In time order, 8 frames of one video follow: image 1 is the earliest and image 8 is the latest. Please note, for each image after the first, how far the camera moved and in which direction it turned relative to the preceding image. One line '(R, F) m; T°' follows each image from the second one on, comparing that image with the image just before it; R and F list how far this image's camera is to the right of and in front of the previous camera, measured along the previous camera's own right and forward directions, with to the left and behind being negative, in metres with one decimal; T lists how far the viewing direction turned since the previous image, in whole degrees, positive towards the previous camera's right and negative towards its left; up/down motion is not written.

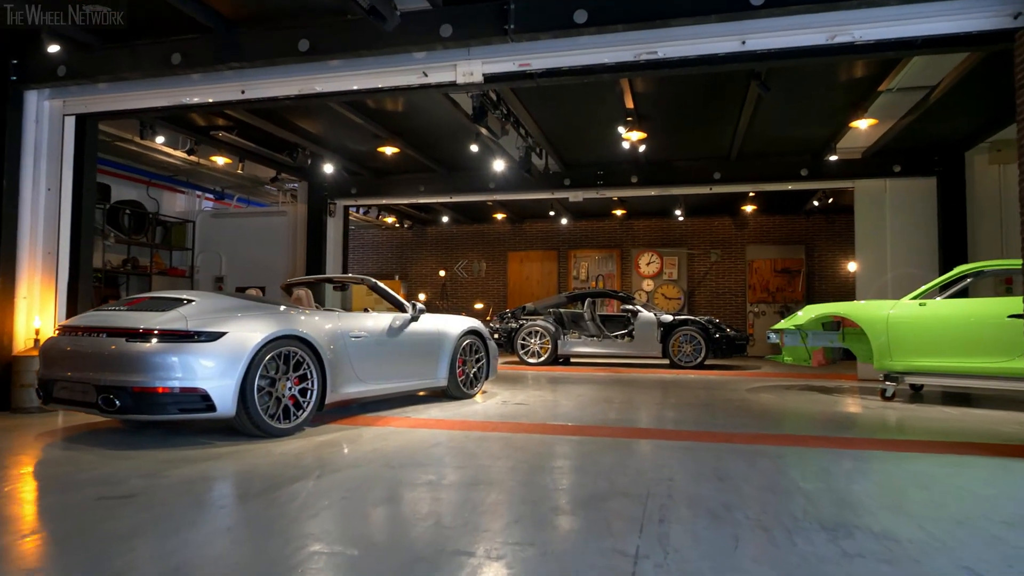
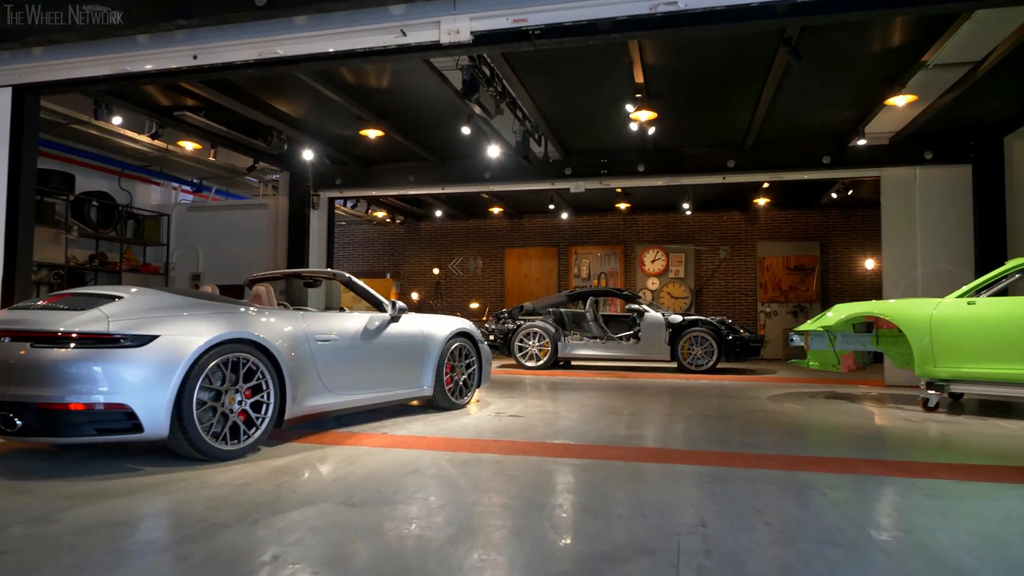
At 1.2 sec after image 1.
(0.0, +0.7) m; 0°
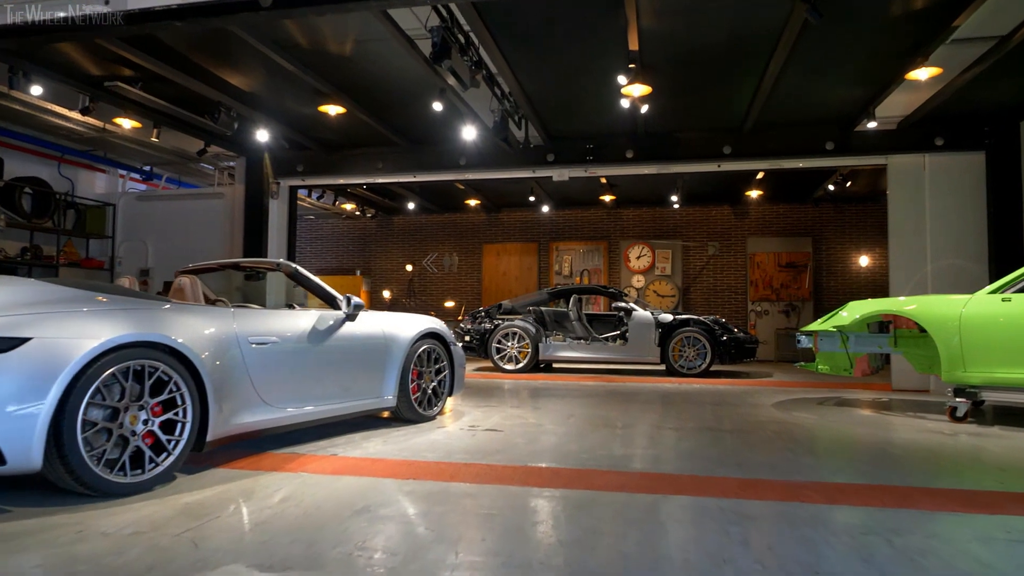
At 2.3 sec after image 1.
(0.0, +0.7) m; +2°
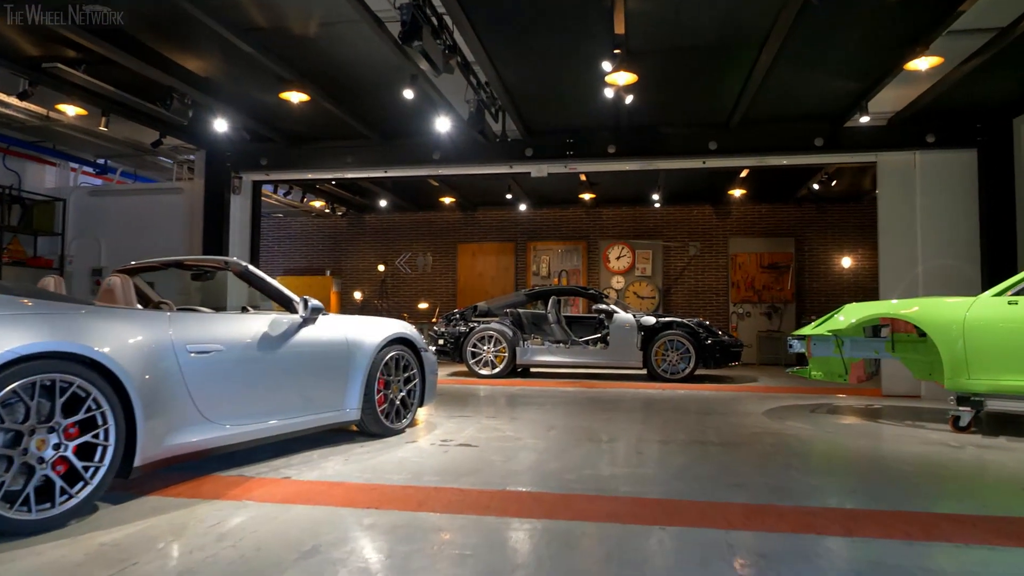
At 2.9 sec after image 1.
(0.0, +0.4) m; +2°
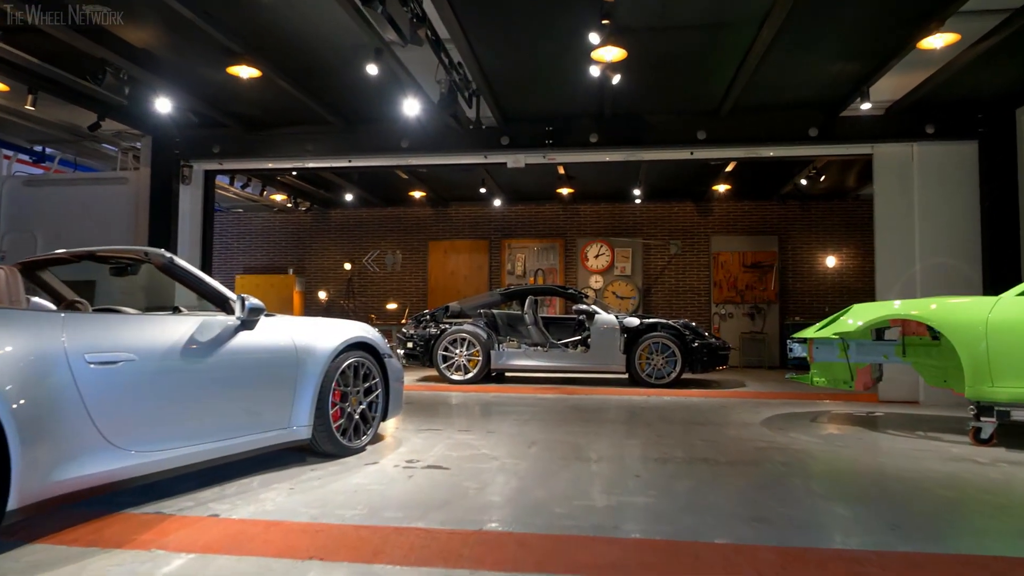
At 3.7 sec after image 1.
(0.0, +0.5) m; +2°
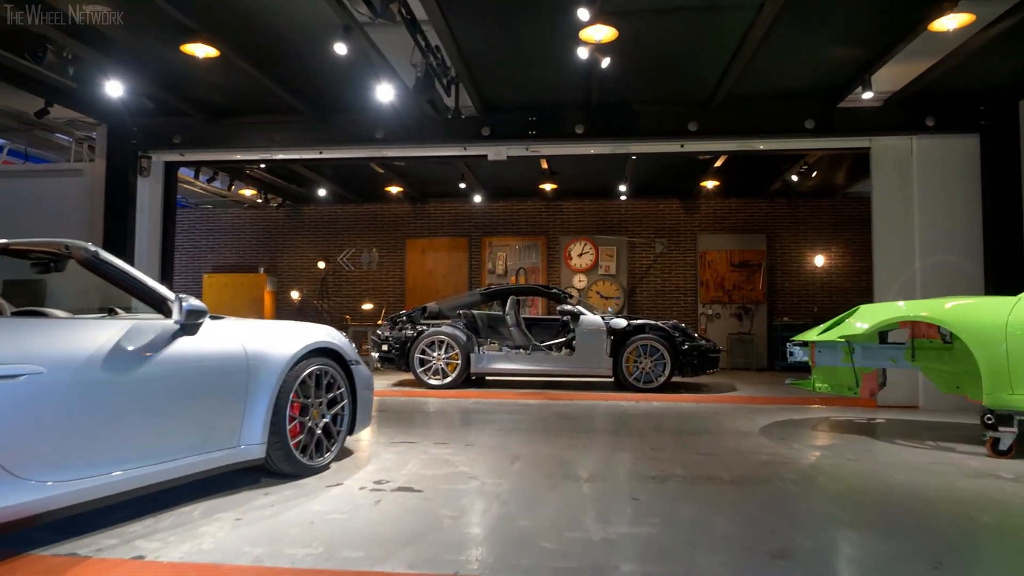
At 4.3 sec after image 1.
(0.0, +0.4) m; +2°
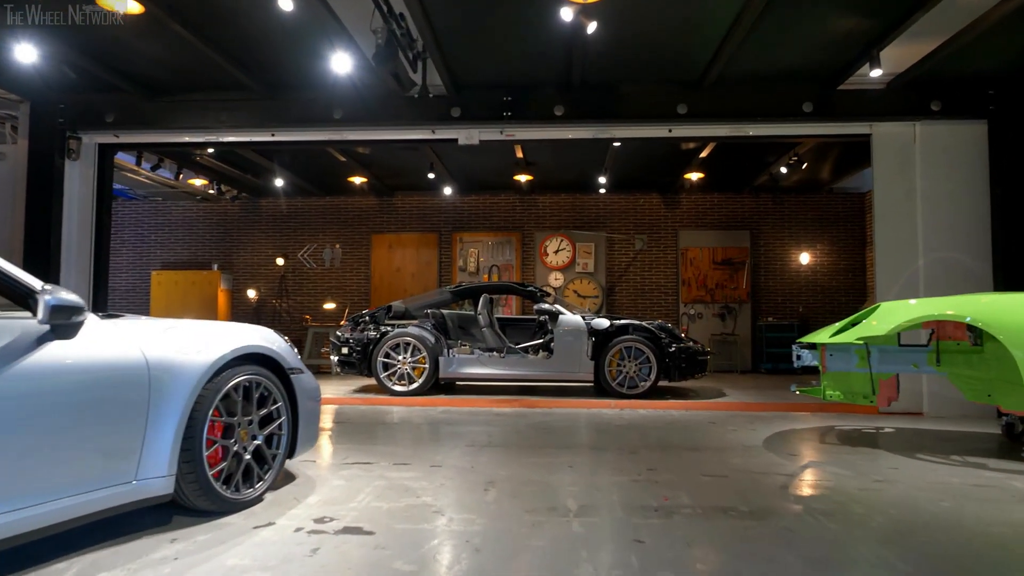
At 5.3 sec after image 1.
(0.0, +0.6) m; +2°
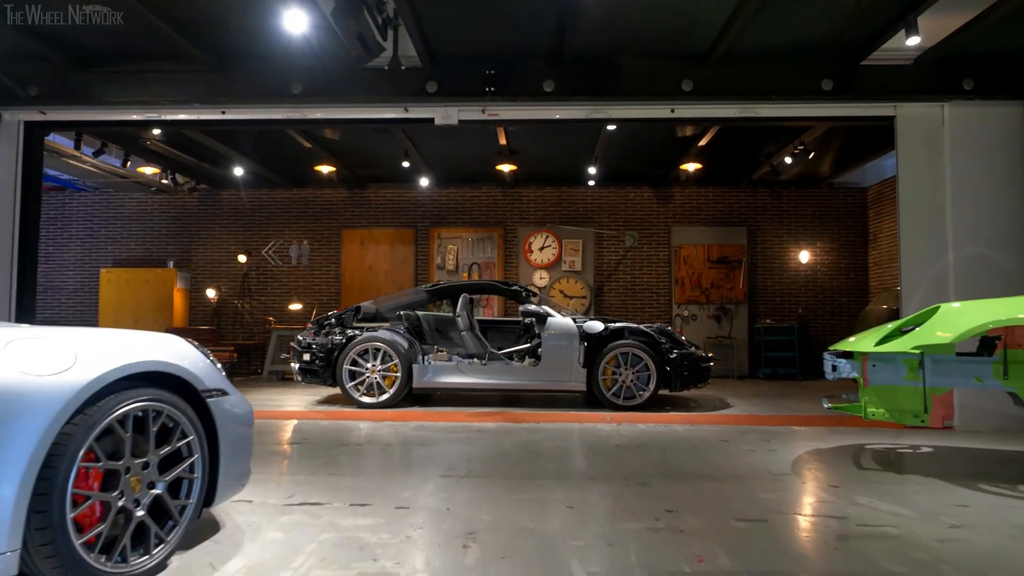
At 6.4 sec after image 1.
(0.0, +0.7) m; +2°
